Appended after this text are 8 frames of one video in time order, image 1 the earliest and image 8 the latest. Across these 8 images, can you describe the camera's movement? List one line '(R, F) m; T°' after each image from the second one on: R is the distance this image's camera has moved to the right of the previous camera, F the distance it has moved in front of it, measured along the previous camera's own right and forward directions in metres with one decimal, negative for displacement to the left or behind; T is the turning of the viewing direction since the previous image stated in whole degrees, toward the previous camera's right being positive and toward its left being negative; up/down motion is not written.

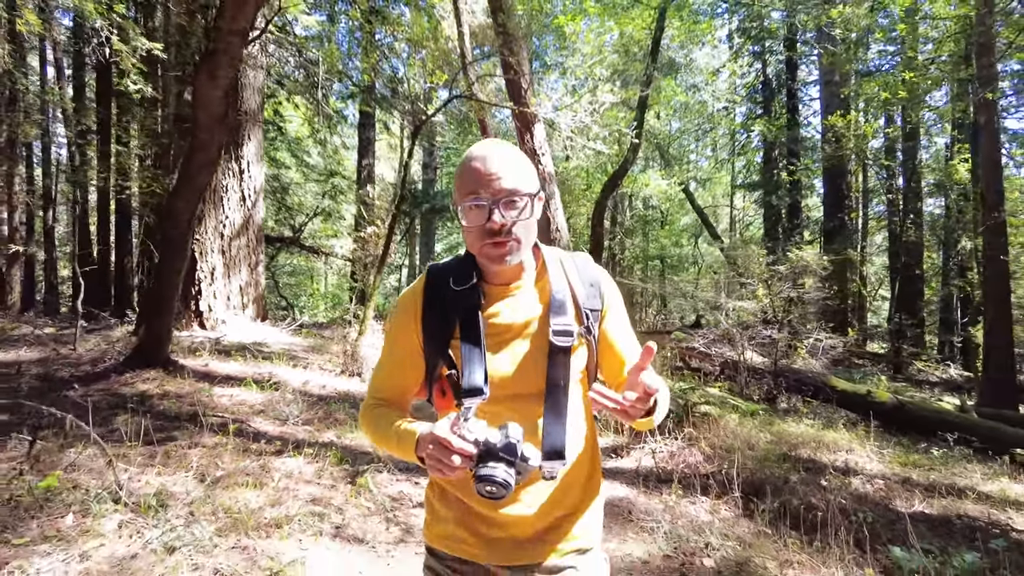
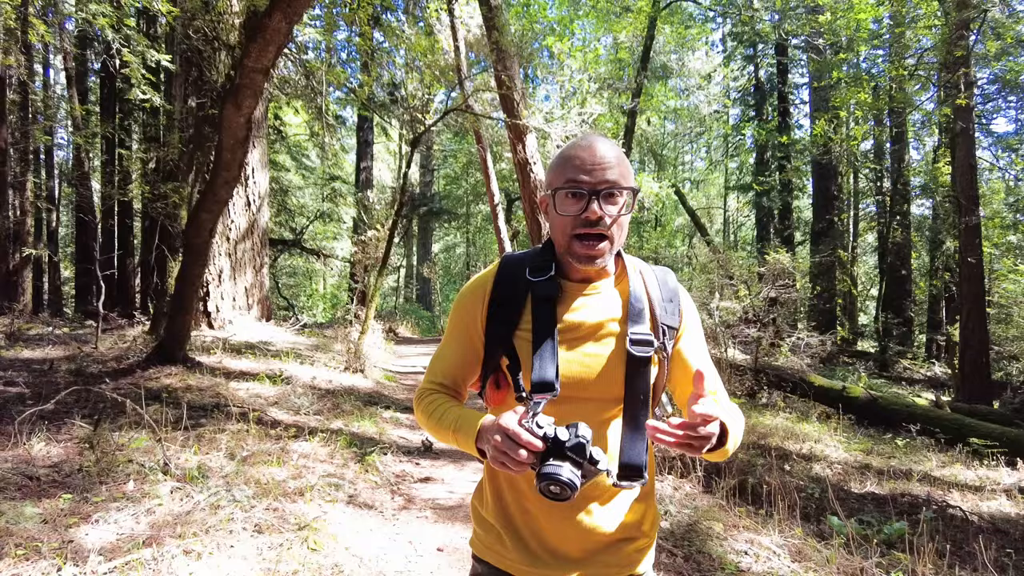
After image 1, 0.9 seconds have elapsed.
(0.0, -0.4) m; 0°
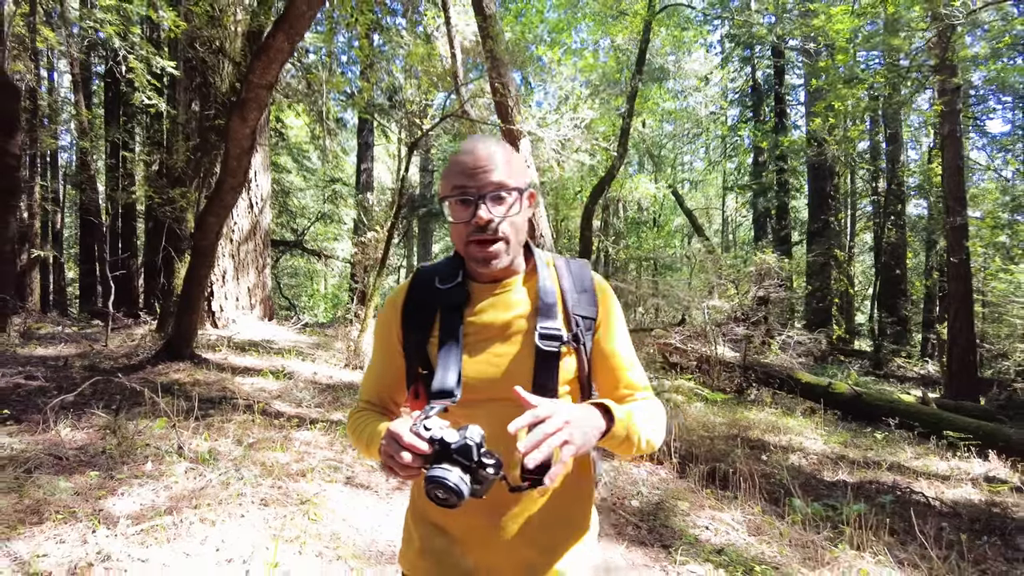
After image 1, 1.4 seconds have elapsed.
(+0.1, -0.2) m; 0°
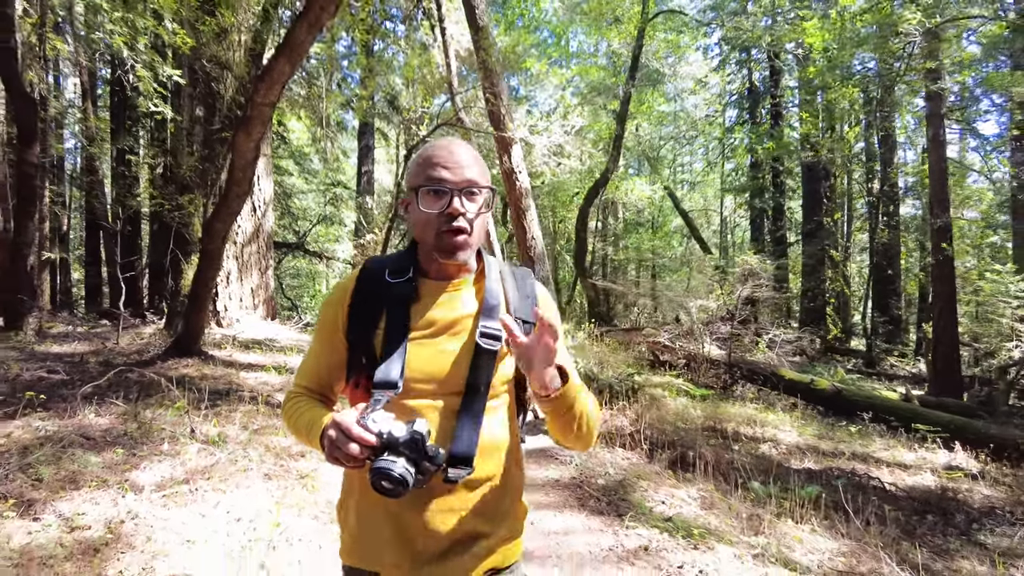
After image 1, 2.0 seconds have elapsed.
(+0.1, -0.3) m; 0°
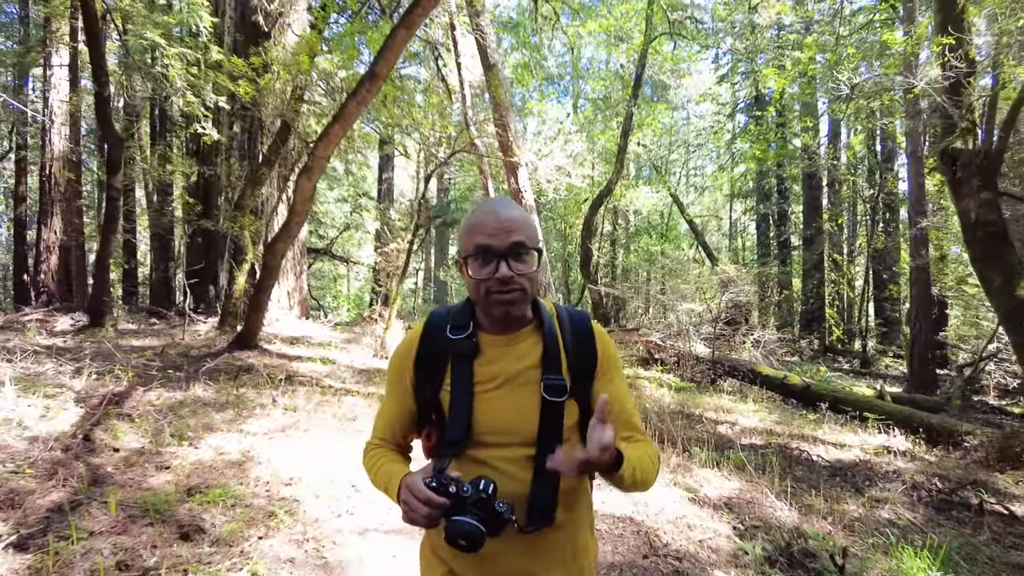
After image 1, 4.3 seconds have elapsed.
(+0.1, -1.1) m; -2°
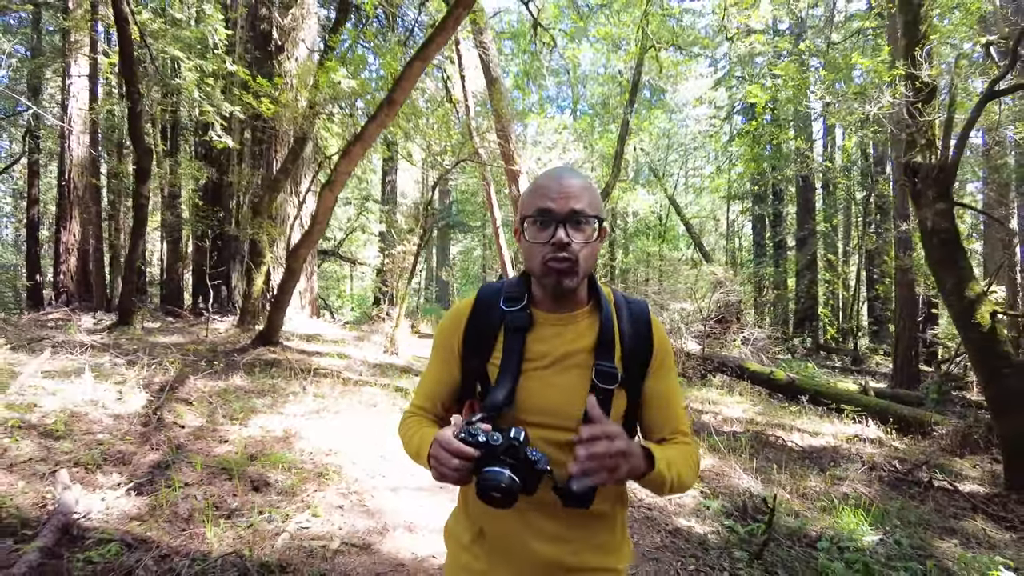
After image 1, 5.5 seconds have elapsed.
(0.0, -0.5) m; 0°
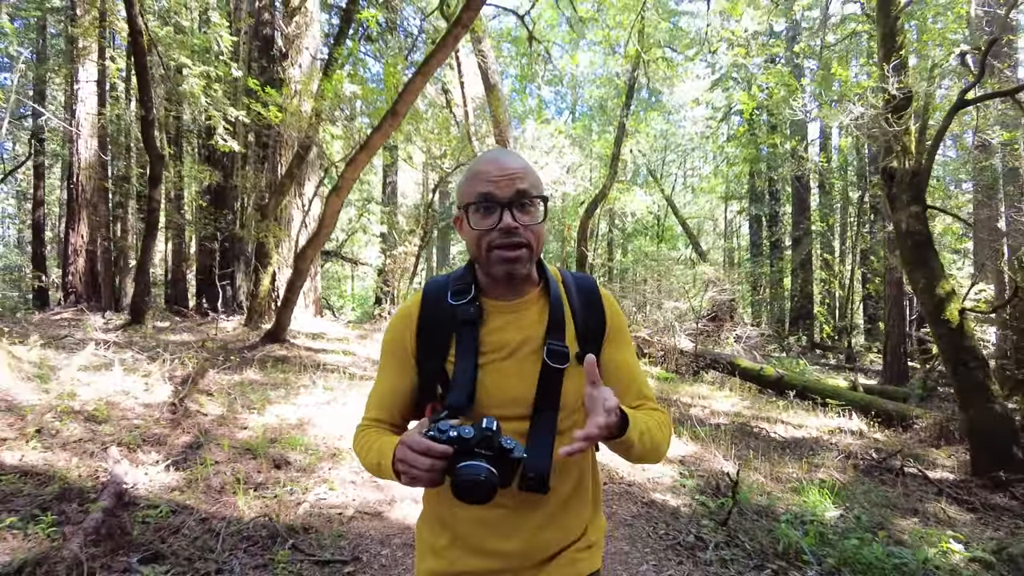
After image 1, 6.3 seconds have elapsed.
(0.0, -0.3) m; 0°
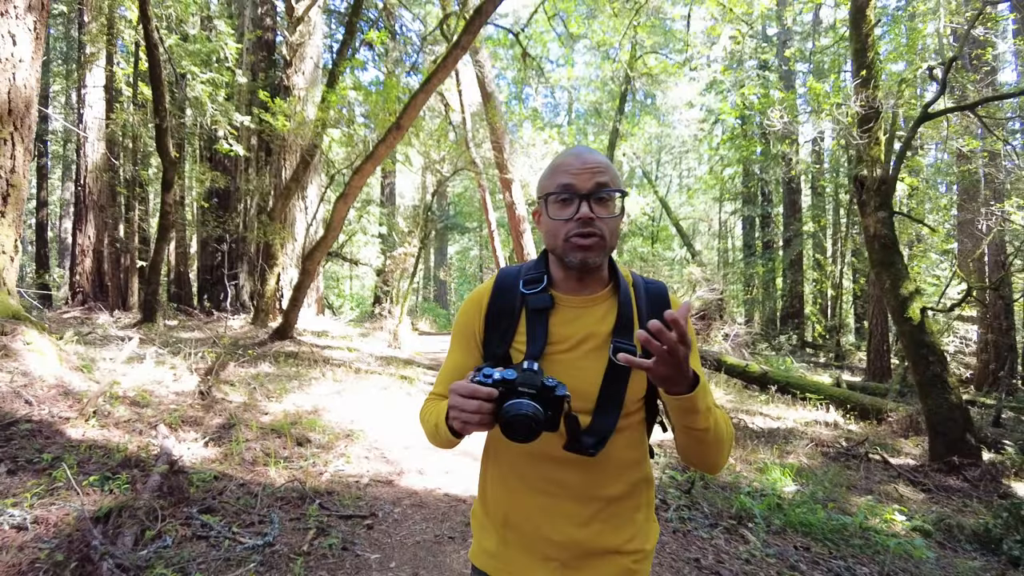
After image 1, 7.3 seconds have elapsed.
(0.0, -0.4) m; 0°
